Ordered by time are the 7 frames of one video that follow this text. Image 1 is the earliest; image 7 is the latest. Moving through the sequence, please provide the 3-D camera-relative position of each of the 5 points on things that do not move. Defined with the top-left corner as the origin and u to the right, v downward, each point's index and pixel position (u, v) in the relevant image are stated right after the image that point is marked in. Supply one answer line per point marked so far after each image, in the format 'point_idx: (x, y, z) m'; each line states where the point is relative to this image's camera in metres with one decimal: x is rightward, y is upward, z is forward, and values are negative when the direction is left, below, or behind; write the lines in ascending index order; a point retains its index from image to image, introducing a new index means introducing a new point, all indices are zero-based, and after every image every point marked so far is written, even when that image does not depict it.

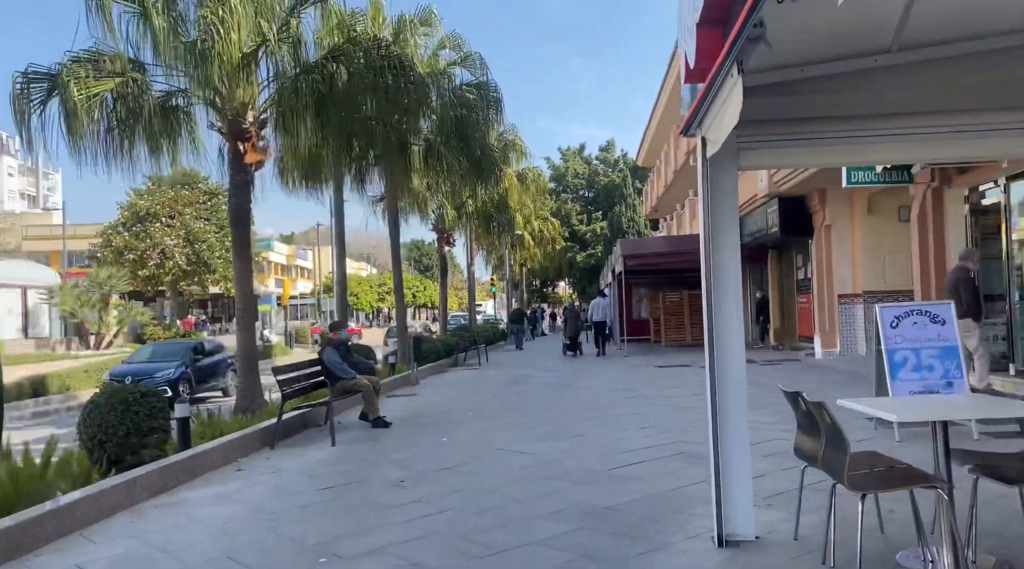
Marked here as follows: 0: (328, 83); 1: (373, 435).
0: (-2.2, +2.4, +9.6) m
1: (-1.5, -1.6, +9.1) m
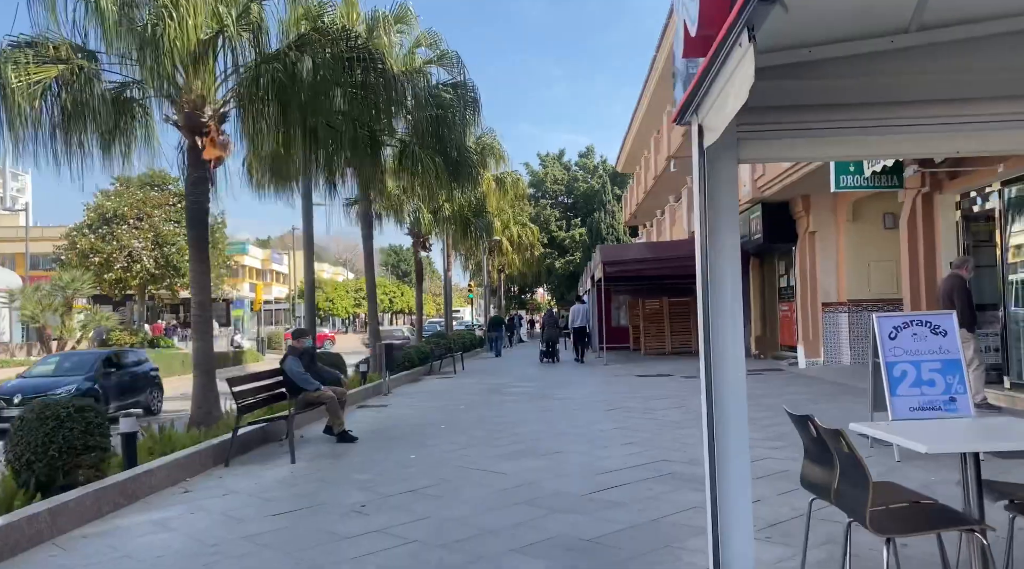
0: (-2.4, +2.3, +9.0) m
1: (-1.8, -1.7, +8.5) m
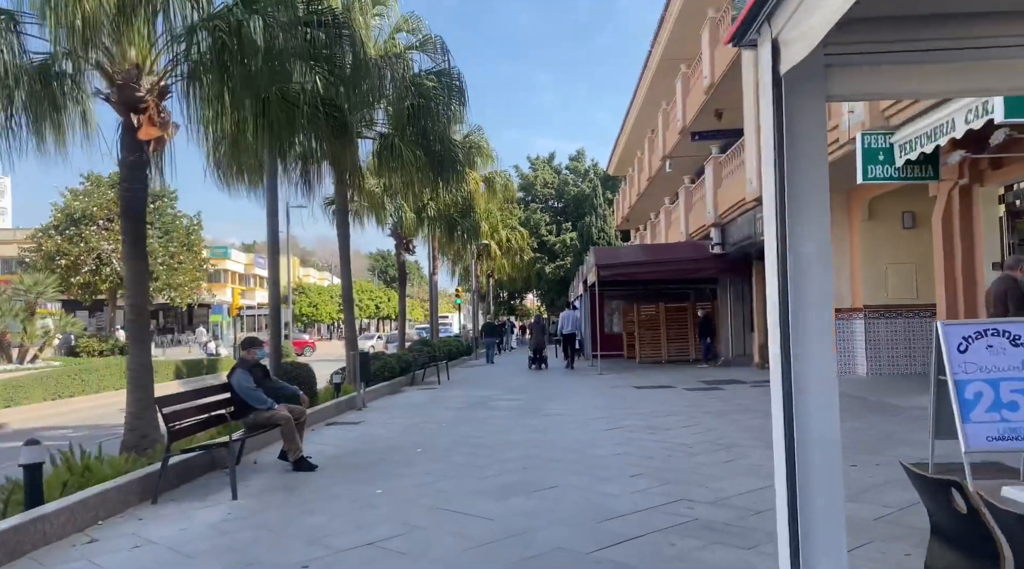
0: (-2.5, +2.3, +7.7) m
1: (-1.9, -1.7, +7.2) m
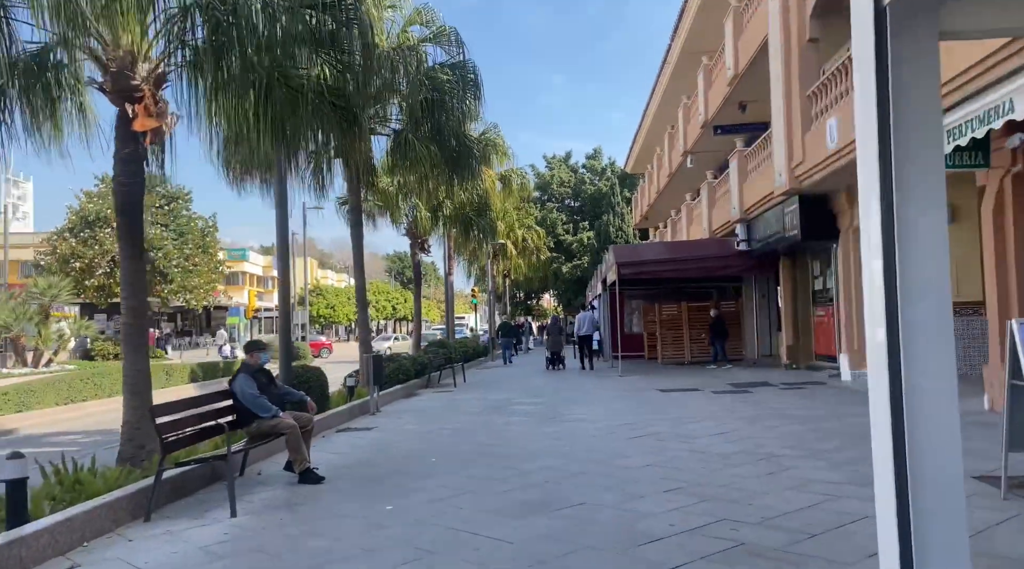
0: (-2.4, +2.3, +7.2) m
1: (-1.7, -1.7, +6.7) m
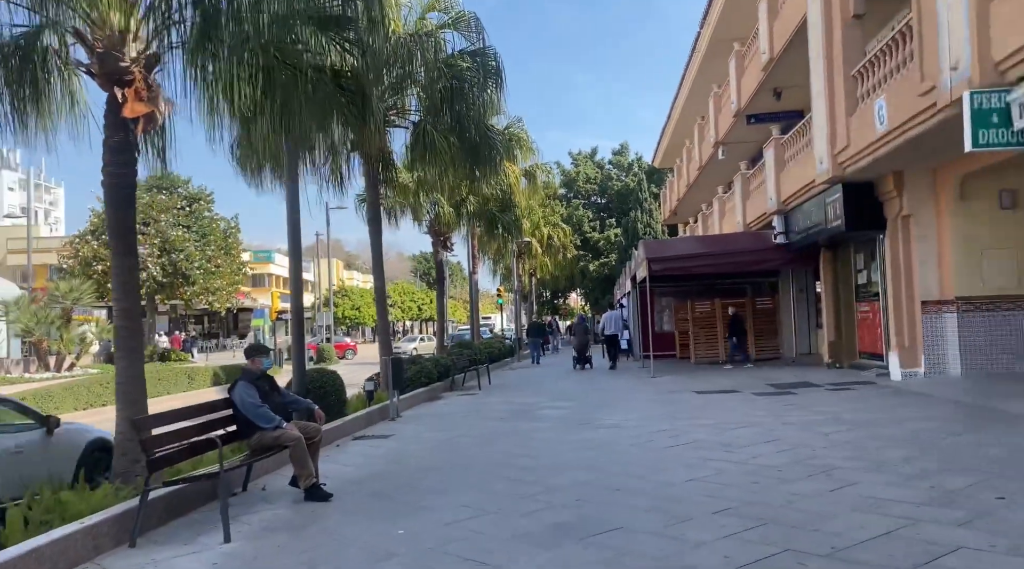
0: (-2.2, +2.3, +6.6) m
1: (-1.5, -1.7, +6.0) m
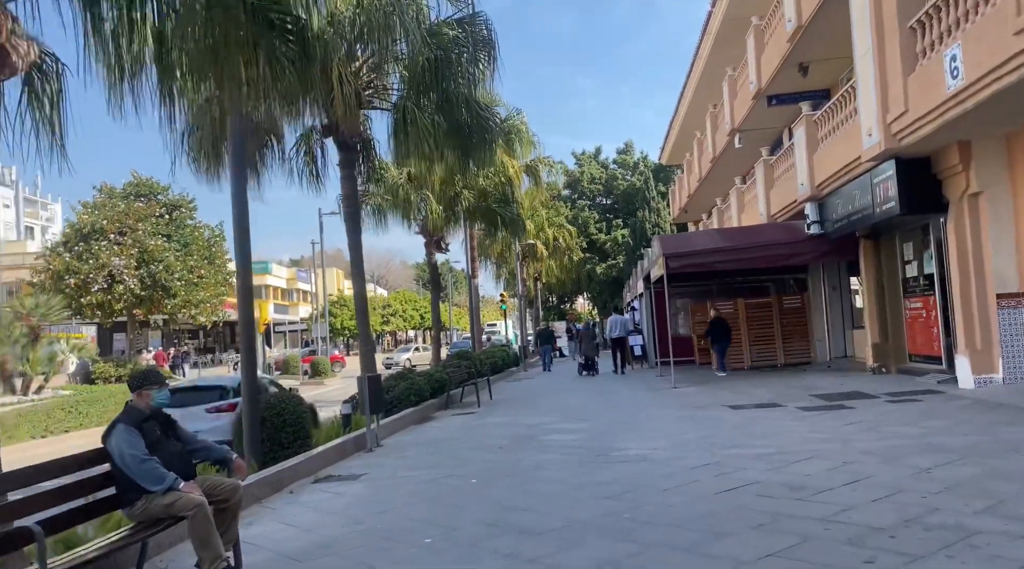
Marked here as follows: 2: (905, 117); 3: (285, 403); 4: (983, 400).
0: (-2.3, +2.3, +4.6) m
1: (-1.6, -1.7, +4.0) m
2: (+5.2, +2.2, +10.9) m
3: (-2.5, -1.3, +9.3) m
4: (+5.8, -1.4, +10.1) m
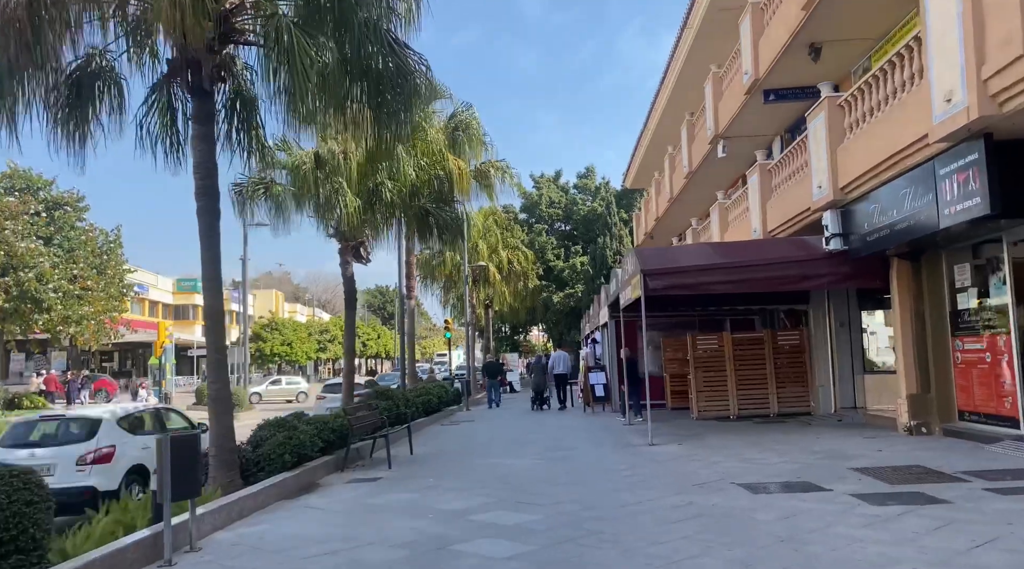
0: (-2.6, +2.5, +0.7) m
1: (-2.0, -1.5, 0.0) m
2: (+4.5, +1.9, +7.3) m
3: (-3.2, -1.3, +5.2) m
4: (+5.0, -1.7, +6.5) m
